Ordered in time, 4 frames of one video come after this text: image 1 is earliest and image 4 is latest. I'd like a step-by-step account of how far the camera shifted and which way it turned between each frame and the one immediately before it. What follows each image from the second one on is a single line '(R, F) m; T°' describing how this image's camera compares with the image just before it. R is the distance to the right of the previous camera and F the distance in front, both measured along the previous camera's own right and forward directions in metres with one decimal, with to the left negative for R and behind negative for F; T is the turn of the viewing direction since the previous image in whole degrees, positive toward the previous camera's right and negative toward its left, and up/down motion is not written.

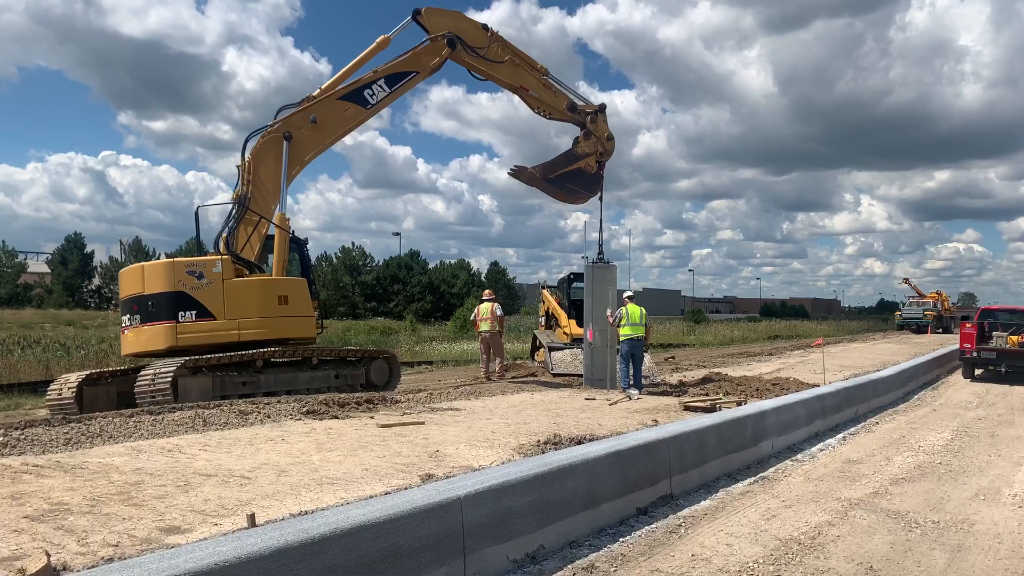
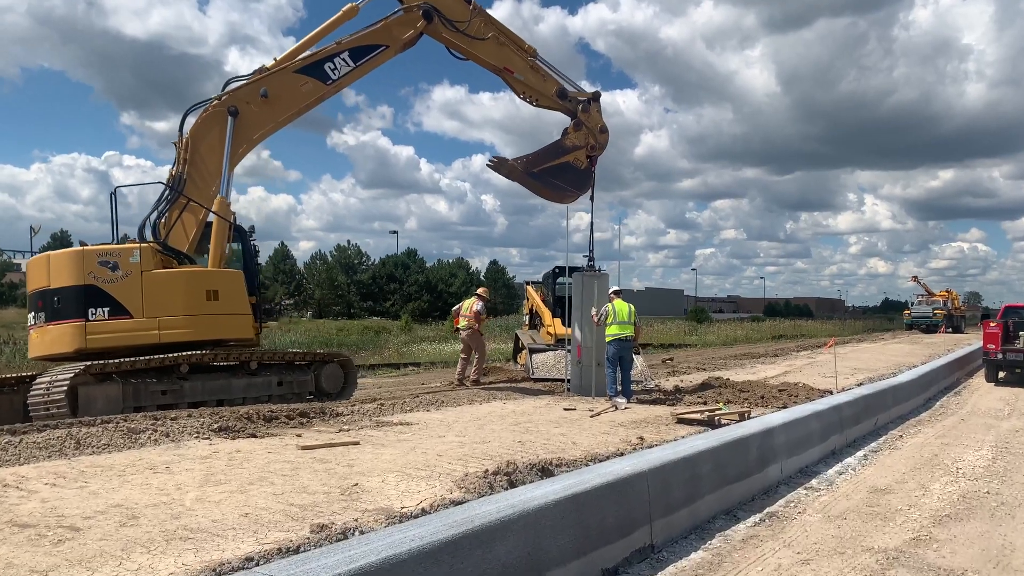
(+0.5, +1.4) m; 0°
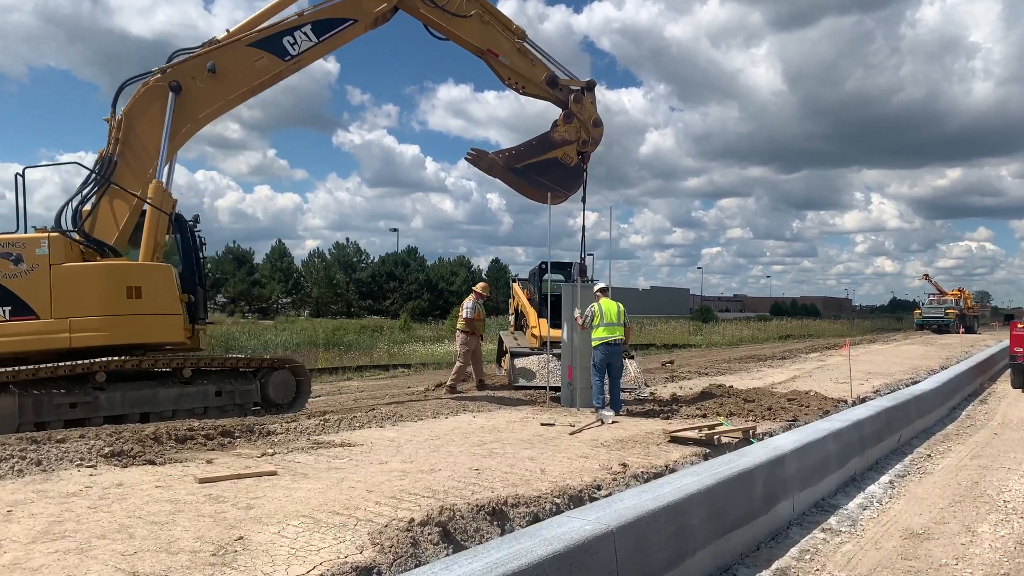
(+0.4, +1.2) m; 0°
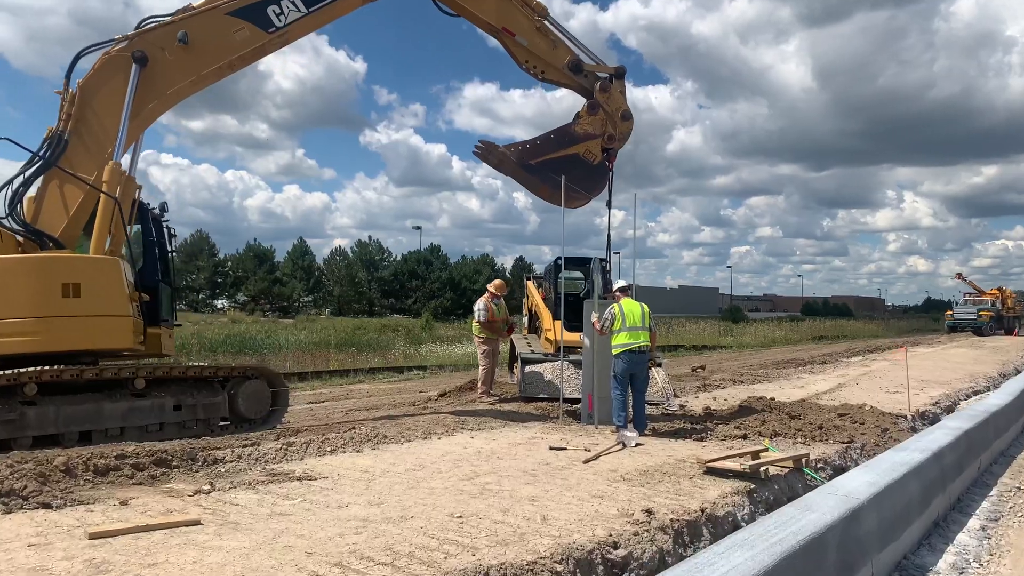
(+0.2, +1.3) m; -2°
